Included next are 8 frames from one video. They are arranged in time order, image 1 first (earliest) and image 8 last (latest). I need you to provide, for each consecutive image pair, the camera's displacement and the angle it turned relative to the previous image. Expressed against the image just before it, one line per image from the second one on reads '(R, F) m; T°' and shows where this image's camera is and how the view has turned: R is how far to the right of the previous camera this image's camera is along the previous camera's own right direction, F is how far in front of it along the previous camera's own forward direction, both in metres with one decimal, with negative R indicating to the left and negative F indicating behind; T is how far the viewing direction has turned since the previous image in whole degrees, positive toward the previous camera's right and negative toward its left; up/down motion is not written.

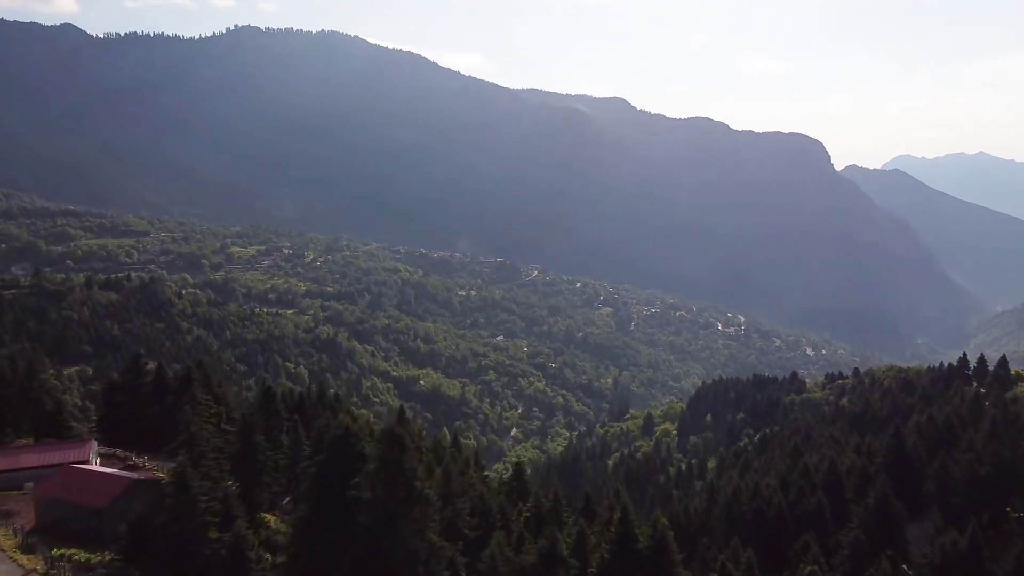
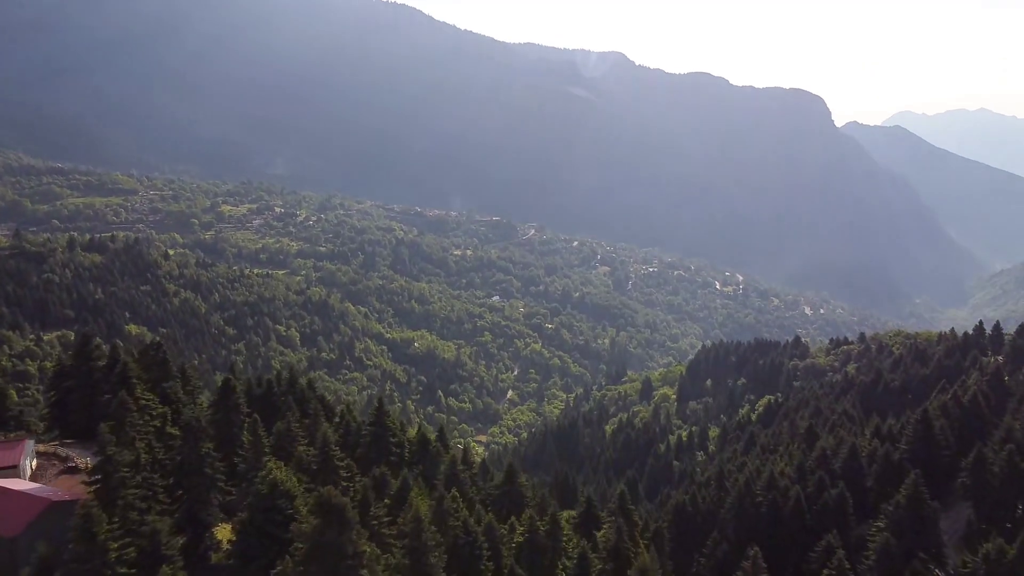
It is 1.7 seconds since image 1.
(+0.2, +4.2) m; 0°
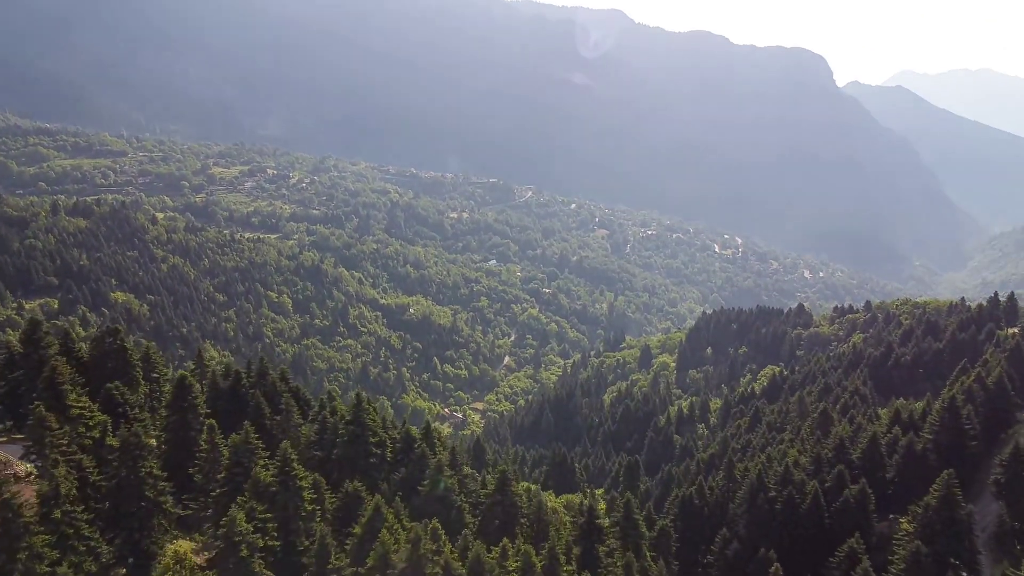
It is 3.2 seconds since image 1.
(+0.2, +3.5) m; 0°
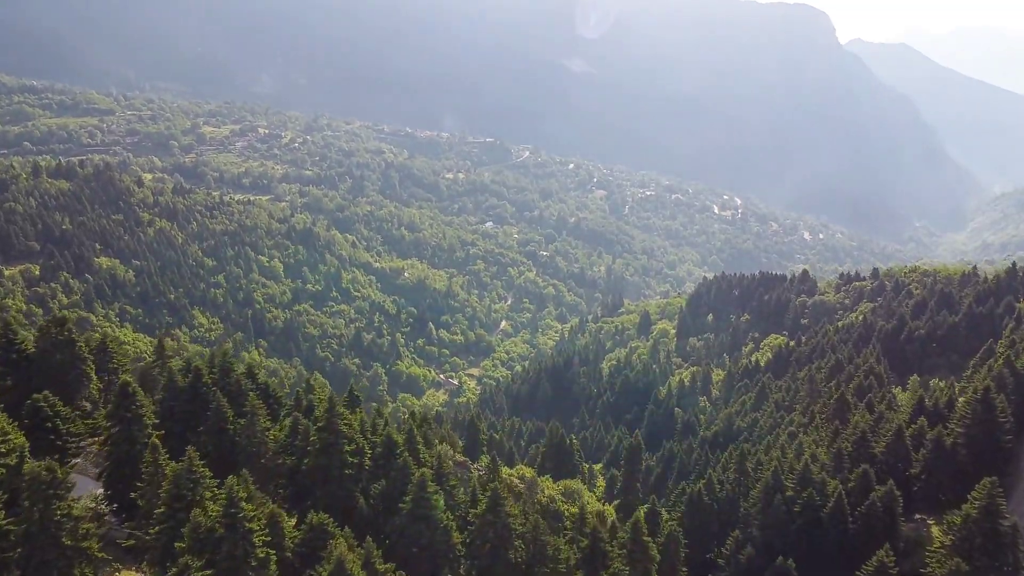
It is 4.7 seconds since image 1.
(+0.2, +3.5) m; 0°
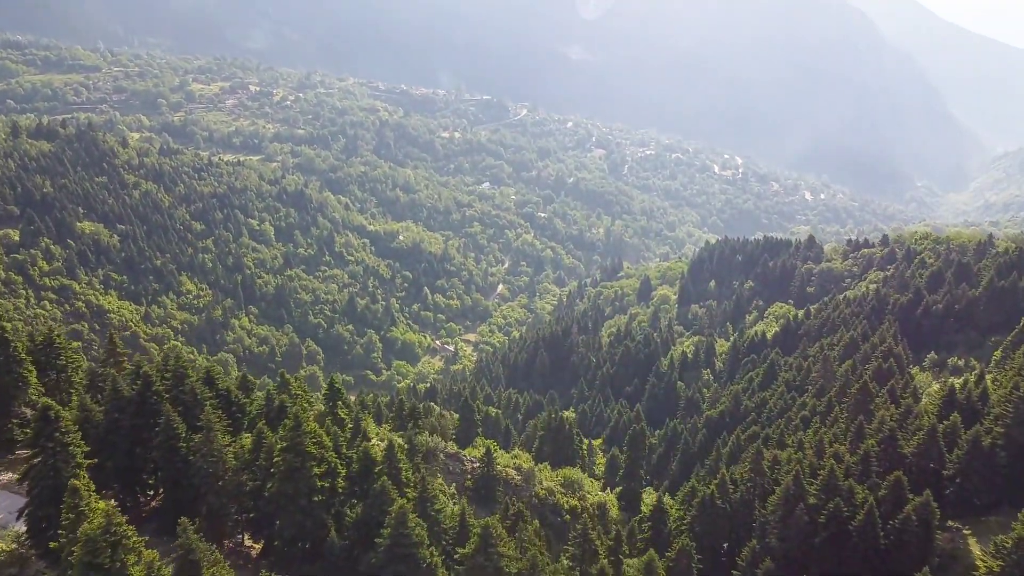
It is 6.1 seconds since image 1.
(+0.1, +3.4) m; 0°
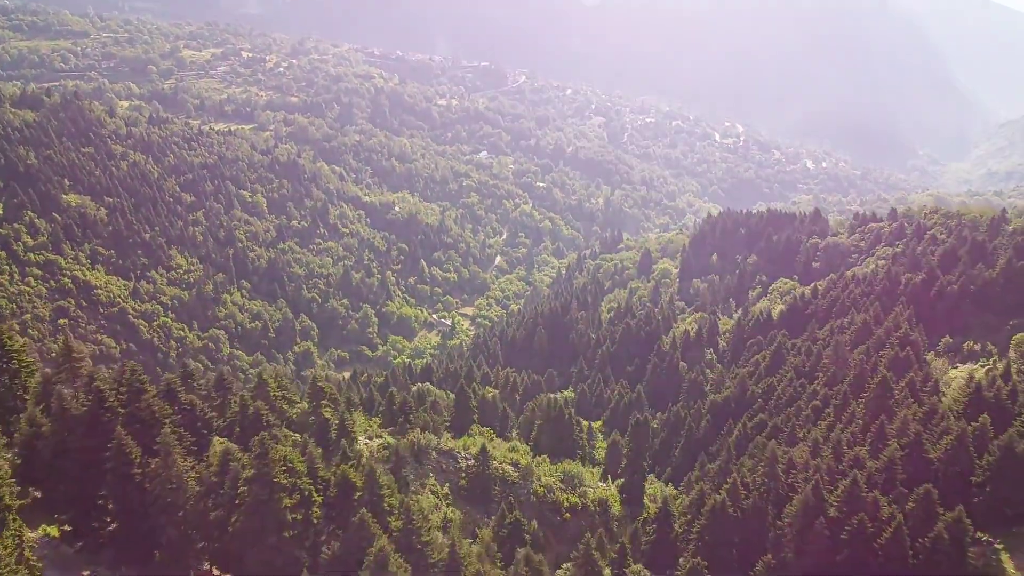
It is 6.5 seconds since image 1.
(+0.1, +2.5) m; 0°
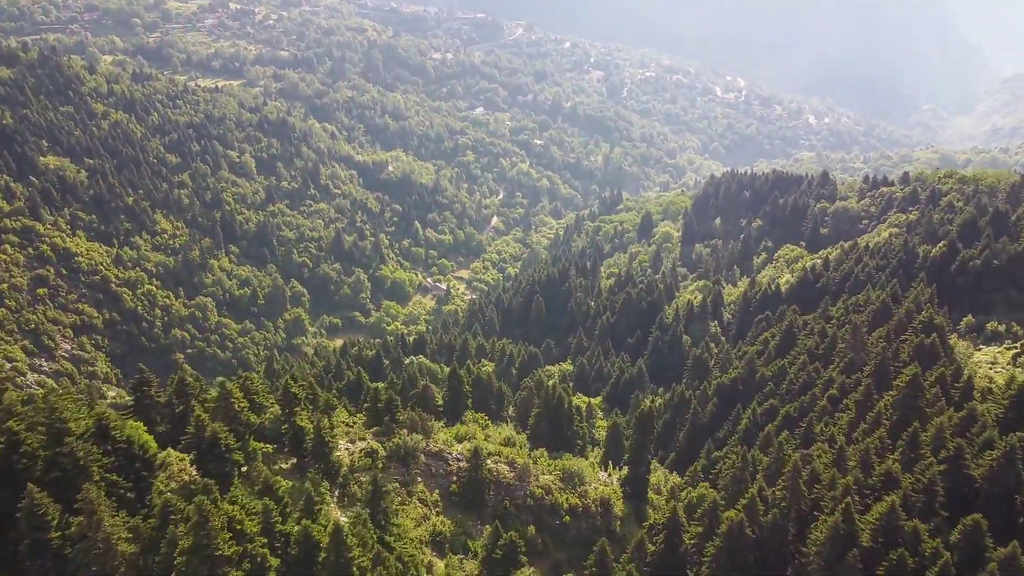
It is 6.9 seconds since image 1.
(+0.1, +3.3) m; 0°
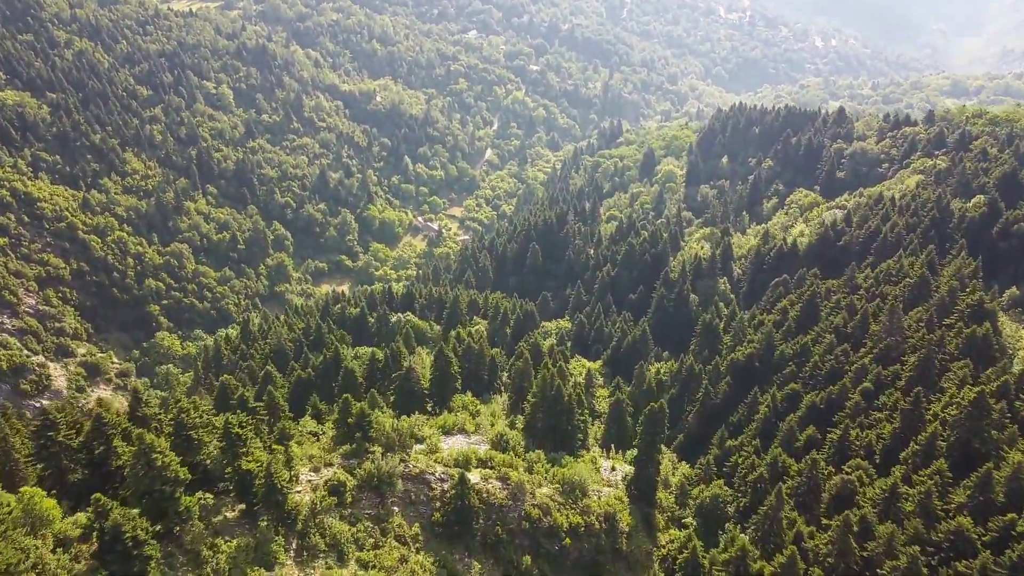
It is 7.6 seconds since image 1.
(+0.1, +5.4) m; 0°
